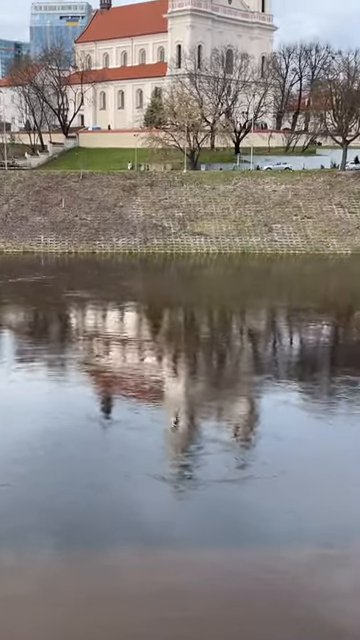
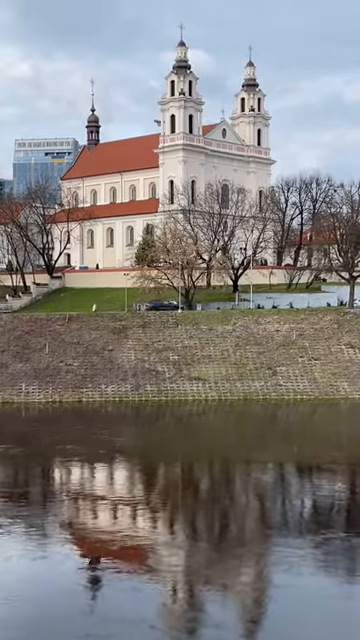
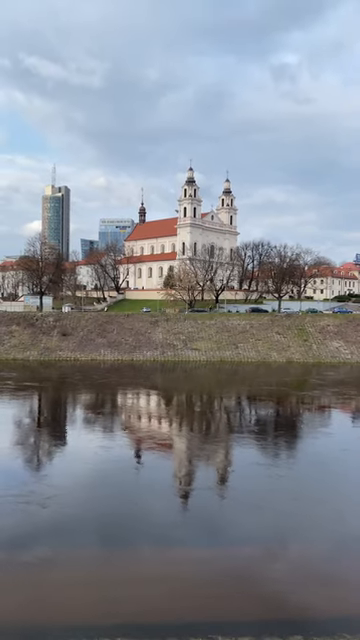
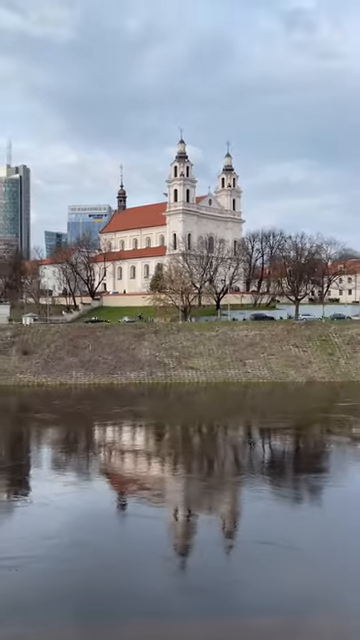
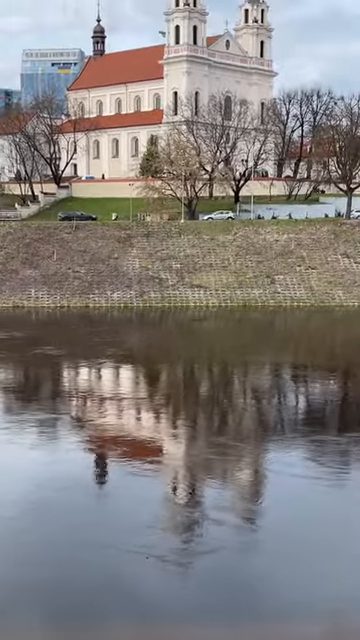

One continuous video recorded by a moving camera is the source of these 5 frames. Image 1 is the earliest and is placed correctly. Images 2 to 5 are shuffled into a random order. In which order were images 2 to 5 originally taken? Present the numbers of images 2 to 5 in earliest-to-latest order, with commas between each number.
5, 2, 4, 3
